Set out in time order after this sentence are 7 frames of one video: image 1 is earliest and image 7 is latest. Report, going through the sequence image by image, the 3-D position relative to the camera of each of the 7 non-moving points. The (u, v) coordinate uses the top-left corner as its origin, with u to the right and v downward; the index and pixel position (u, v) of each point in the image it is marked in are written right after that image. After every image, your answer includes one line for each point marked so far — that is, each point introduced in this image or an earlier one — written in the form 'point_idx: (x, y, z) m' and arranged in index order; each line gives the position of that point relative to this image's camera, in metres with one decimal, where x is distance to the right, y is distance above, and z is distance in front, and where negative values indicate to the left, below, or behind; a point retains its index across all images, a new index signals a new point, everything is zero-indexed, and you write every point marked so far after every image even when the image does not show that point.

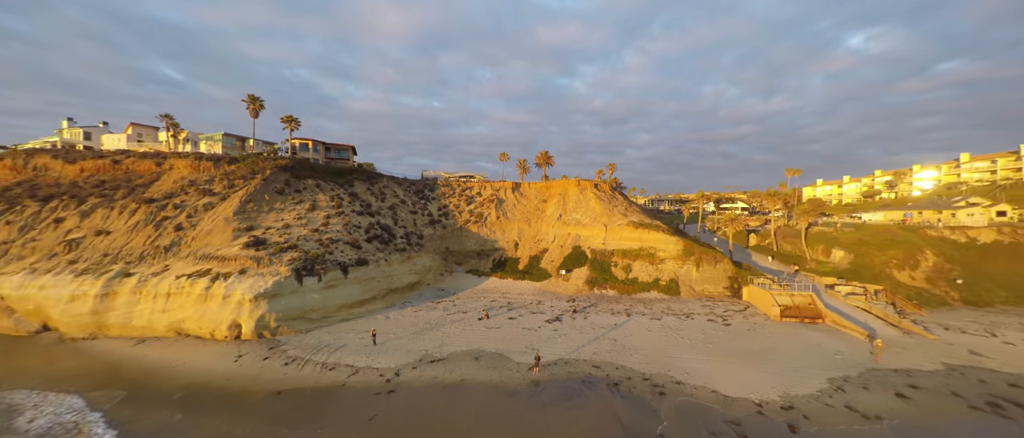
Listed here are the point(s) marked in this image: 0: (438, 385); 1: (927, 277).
0: (-1.7, -3.9, +7.5) m
1: (+16.9, -2.4, +13.0) m
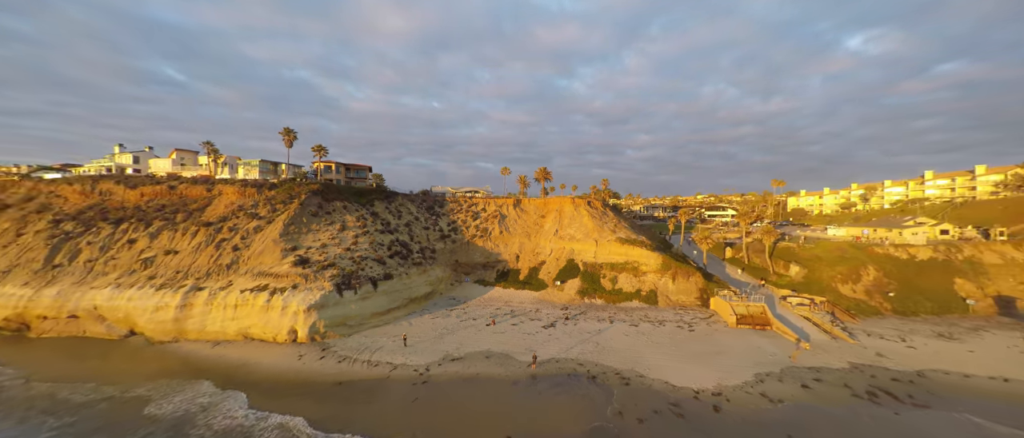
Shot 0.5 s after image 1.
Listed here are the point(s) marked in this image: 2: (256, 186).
0: (-1.6, -4.9, +9.9) m
1: (+17.0, -3.4, +15.3) m
2: (-14.1, +1.8, +17.7) m
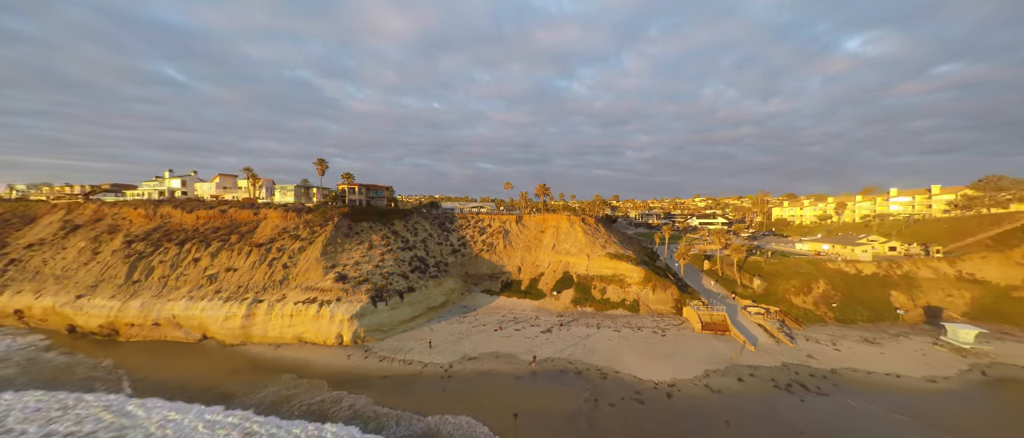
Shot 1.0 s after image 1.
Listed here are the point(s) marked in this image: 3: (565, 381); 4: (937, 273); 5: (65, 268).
0: (-1.4, -6.1, +12.7) m
1: (+17.2, -4.6, +18.2) m
2: (-13.9, +0.6, +20.5) m
3: (+2.0, -6.0, +11.9) m
4: (+25.9, -3.3, +19.4) m
5: (-26.2, -2.9, +18.7) m
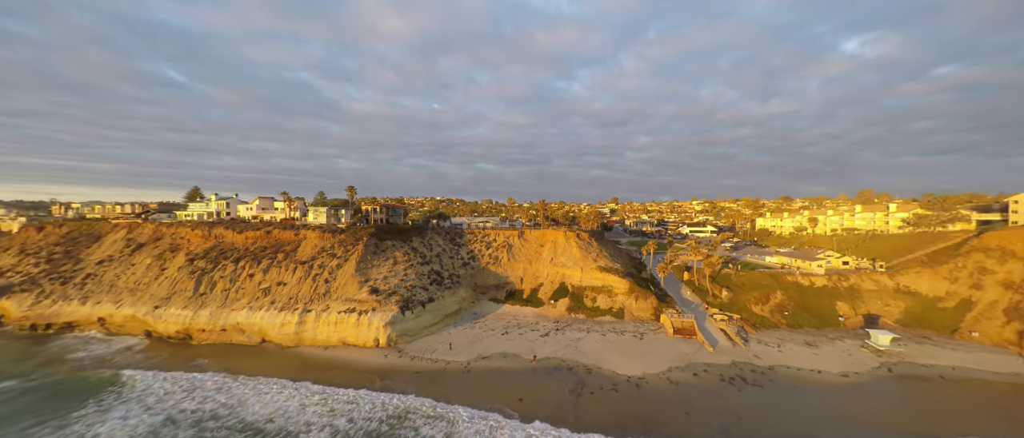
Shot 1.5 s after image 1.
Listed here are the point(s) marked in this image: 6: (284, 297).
0: (-1.1, -7.5, +16.0) m
1: (+17.5, -6.1, +21.5) m
2: (-13.6, -0.9, +23.9) m
3: (+2.2, -7.5, +15.2) m
4: (+26.1, -4.7, +22.8) m
5: (-25.9, -4.3, +22.0) m
6: (-14.3, -4.9, +20.0) m
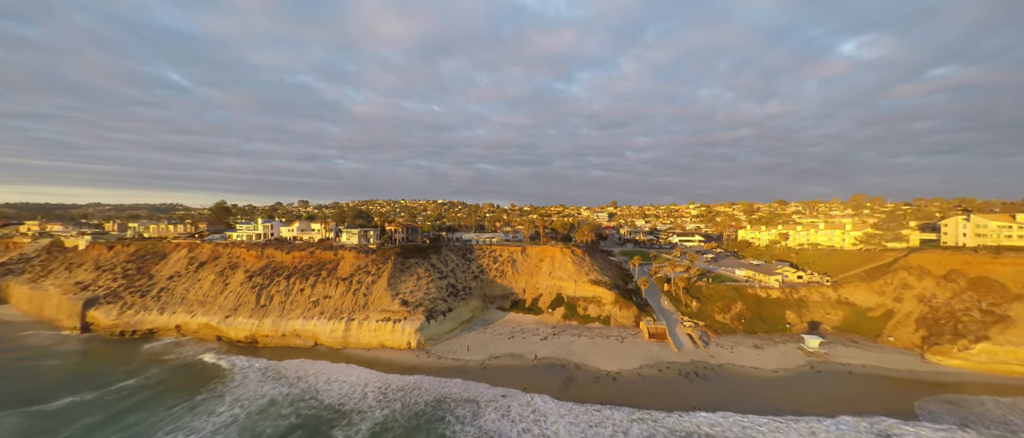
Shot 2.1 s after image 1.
0: (-0.7, -9.5, +20.5) m
1: (+17.9, -8.0, +26.0) m
2: (-13.3, -2.8, +28.3) m
3: (+2.6, -9.4, +19.7) m
4: (+26.5, -6.7, +27.2) m
5: (-25.5, -6.3, +26.5) m
6: (-13.9, -6.8, +24.4) m
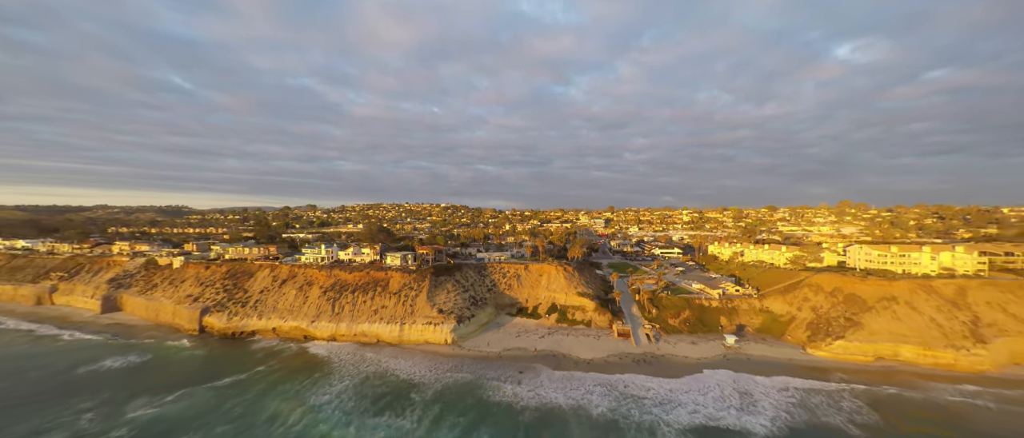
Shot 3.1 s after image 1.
0: (0.0, -12.8, +29.8) m
1: (+18.6, -11.3, +35.3) m
2: (-12.6, -6.2, +37.6) m
3: (+3.3, -12.7, +29.0) m
4: (+27.2, -10.0, +36.5) m
5: (-24.8, -9.6, +35.7) m
6: (-13.2, -10.1, +33.7) m
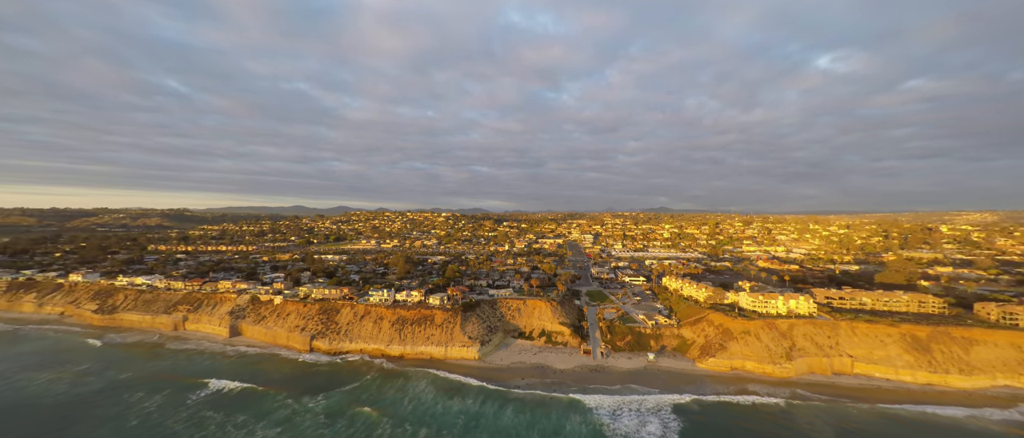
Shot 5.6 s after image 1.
0: (+0.7, -22.8, +48.7) m
1: (+19.2, -21.3, +54.5) m
2: (-12.0, -16.1, +56.3) m
3: (+4.0, -22.7, +48.0) m
4: (+27.8, -20.0, +55.8) m
5: (-24.2, -19.5, +54.3) m
6: (-12.6, -20.1, +52.4) m
